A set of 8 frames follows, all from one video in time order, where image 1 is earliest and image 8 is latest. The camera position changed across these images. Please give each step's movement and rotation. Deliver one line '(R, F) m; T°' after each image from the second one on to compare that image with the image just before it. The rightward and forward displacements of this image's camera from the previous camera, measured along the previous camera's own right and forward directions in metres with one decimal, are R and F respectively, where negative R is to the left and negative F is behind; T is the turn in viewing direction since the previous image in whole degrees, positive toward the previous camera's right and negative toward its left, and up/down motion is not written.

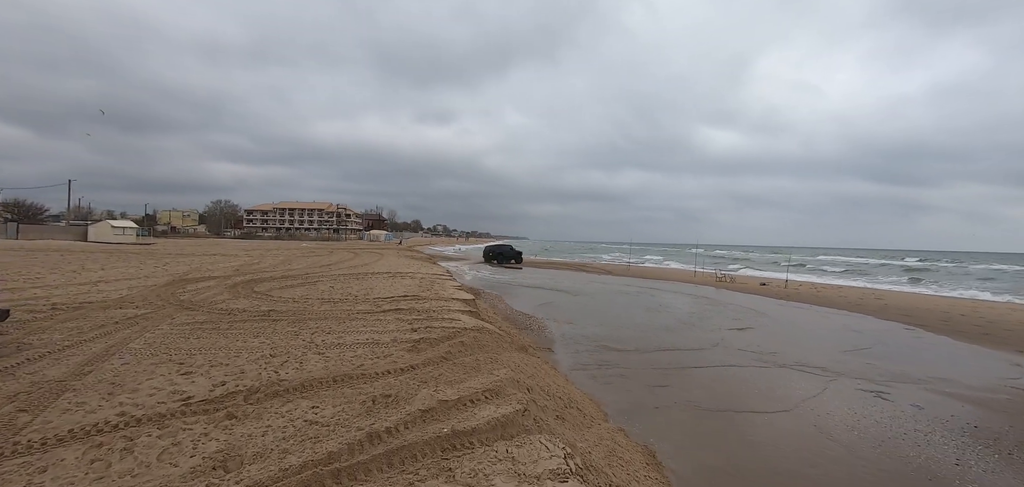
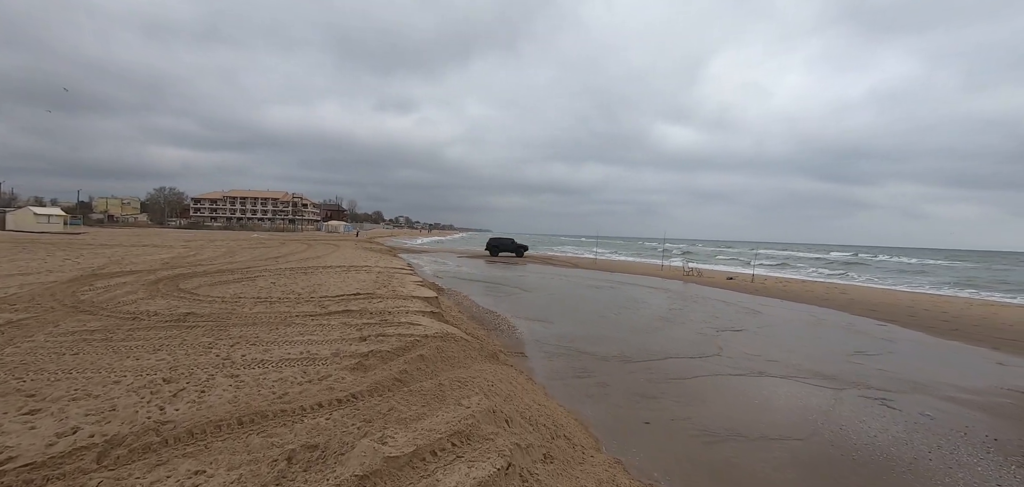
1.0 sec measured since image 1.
(-0.1, +1.2) m; +5°
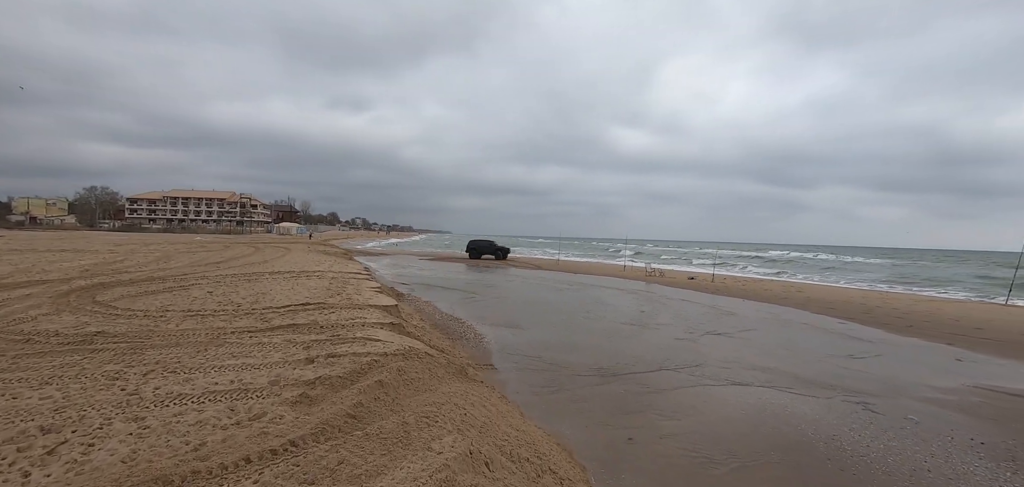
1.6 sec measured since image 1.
(-0.1, +0.7) m; +5°
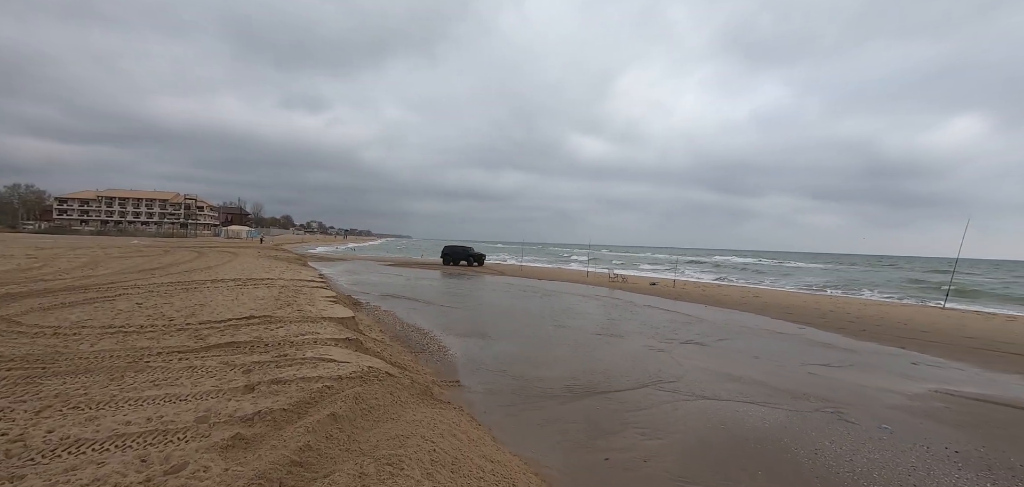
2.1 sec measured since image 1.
(-0.1, +0.5) m; +5°
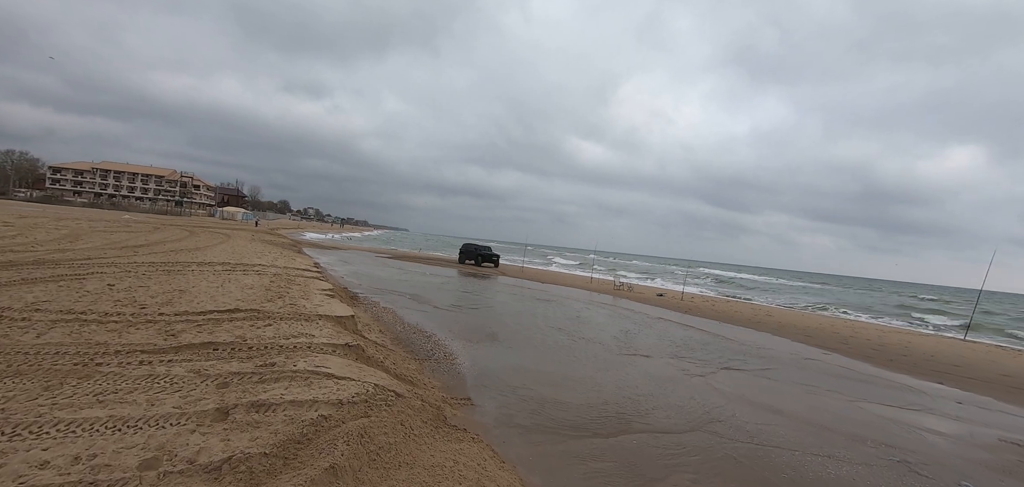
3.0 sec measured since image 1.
(-0.5, +1.0) m; +1°
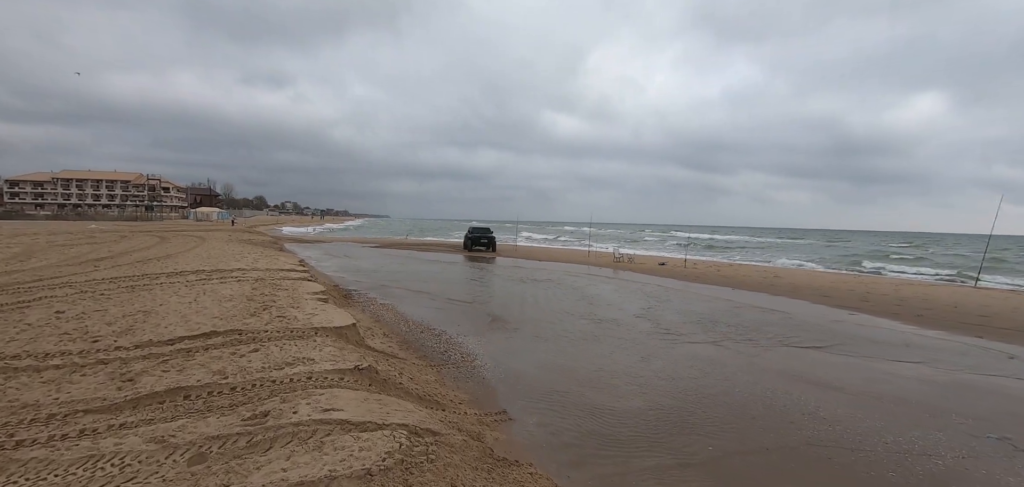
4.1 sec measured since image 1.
(-0.6, +1.1) m; +2°
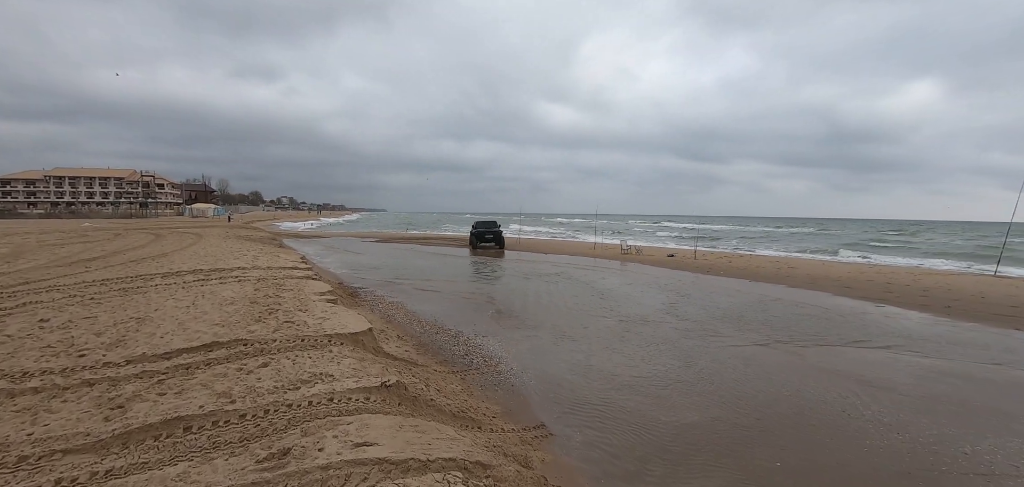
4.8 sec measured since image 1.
(-0.5, +0.6) m; 0°
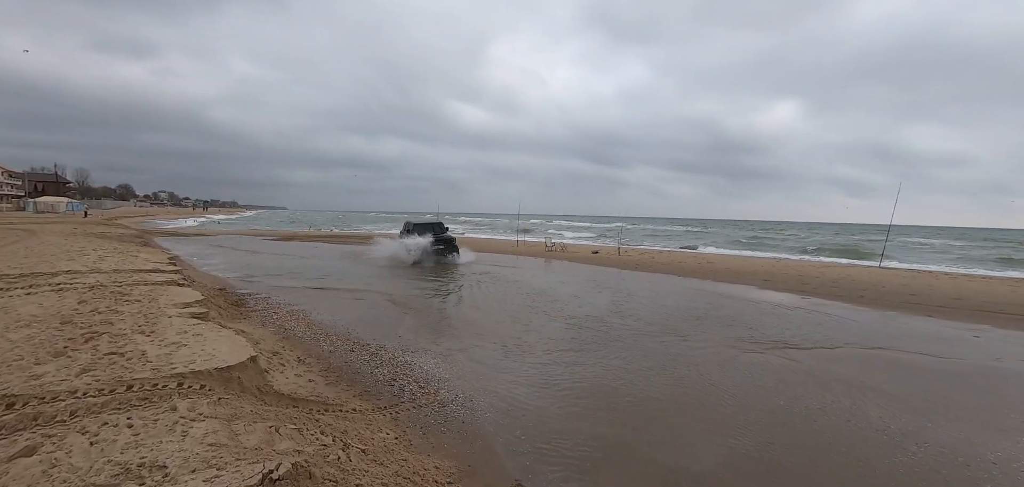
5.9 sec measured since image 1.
(-0.4, +1.6) m; +11°
